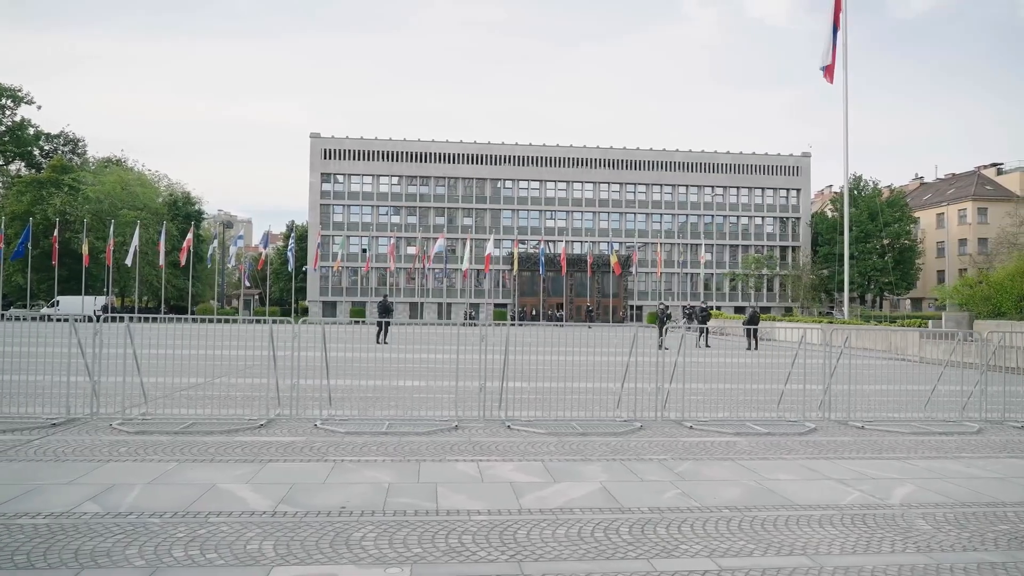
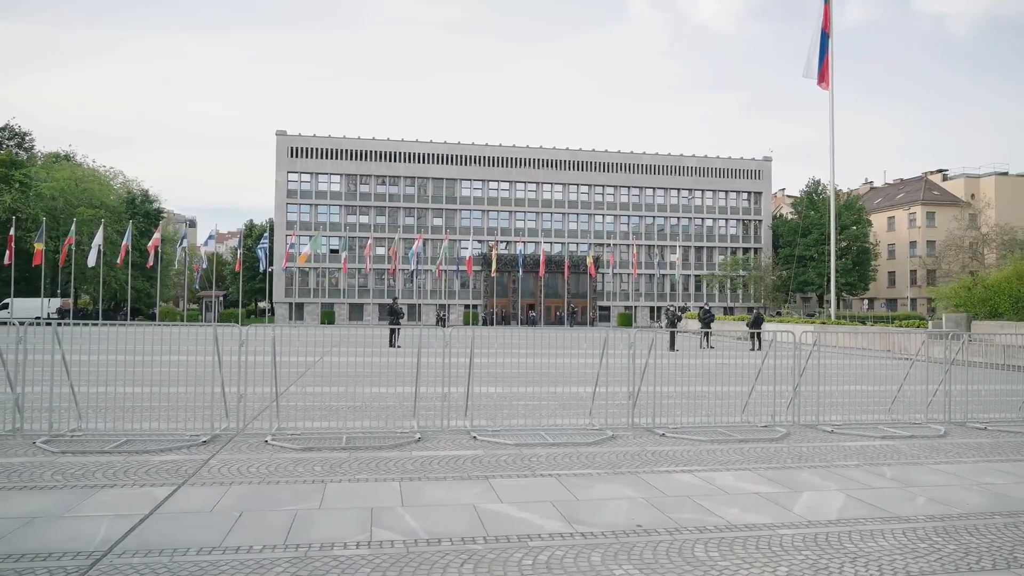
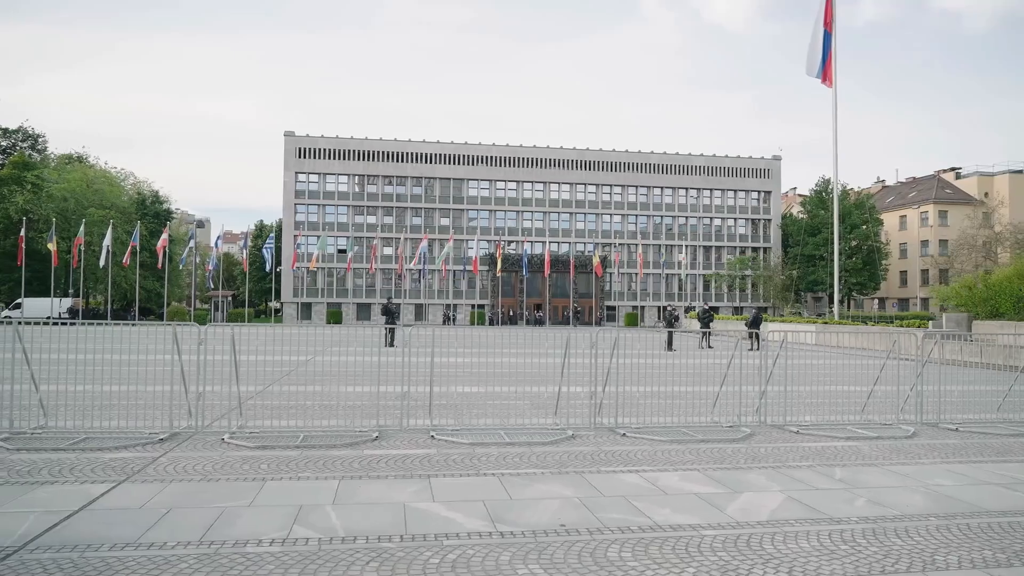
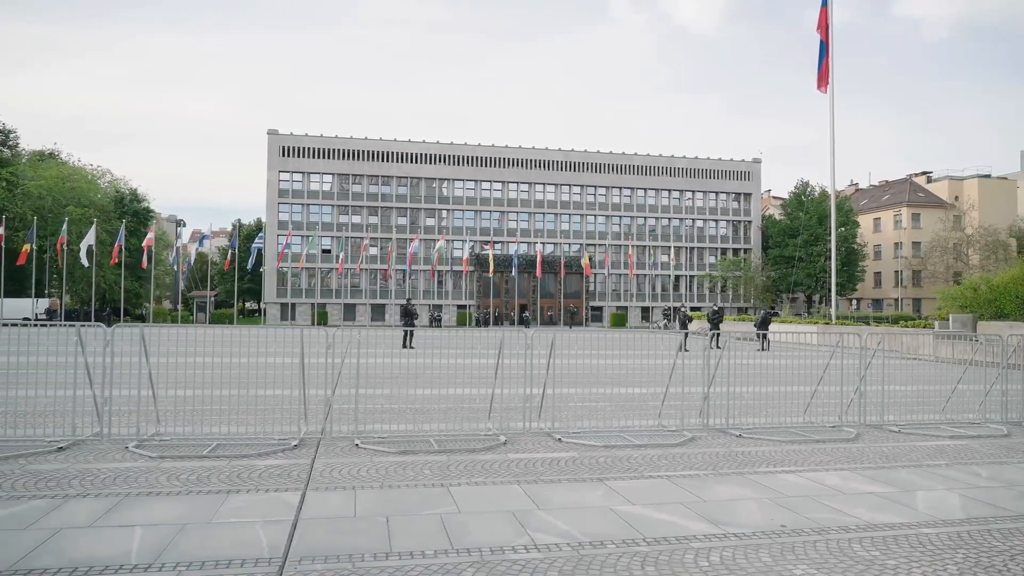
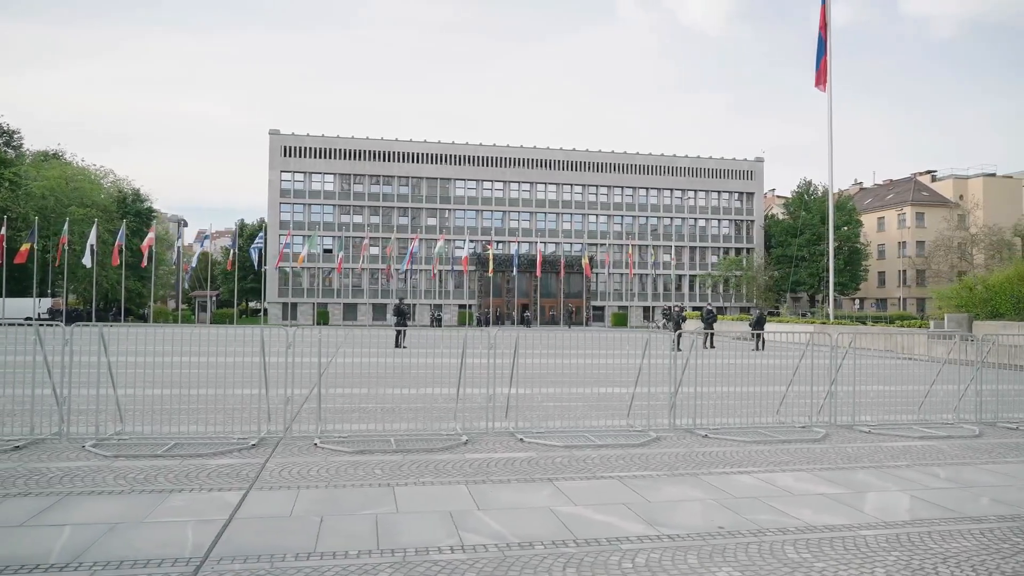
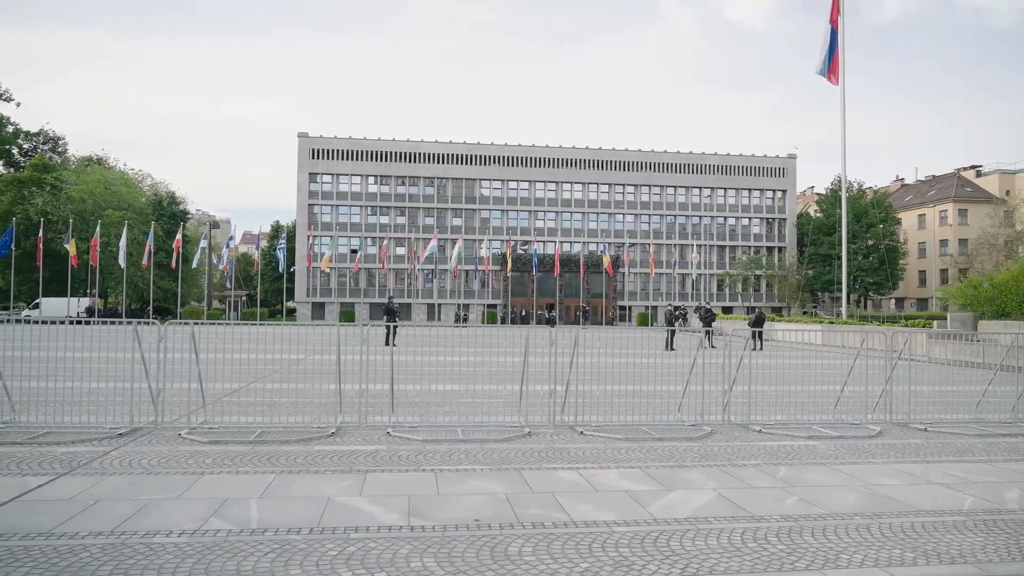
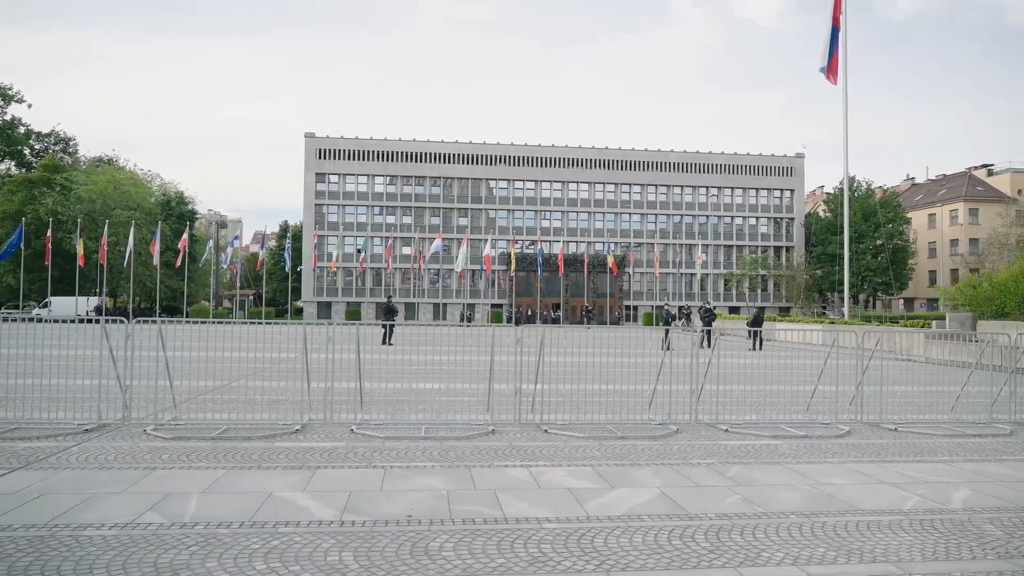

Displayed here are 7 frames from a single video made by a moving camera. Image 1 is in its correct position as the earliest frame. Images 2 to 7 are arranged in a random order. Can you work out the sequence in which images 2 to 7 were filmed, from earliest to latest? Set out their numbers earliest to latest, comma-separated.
7, 6, 3, 2, 5, 4
